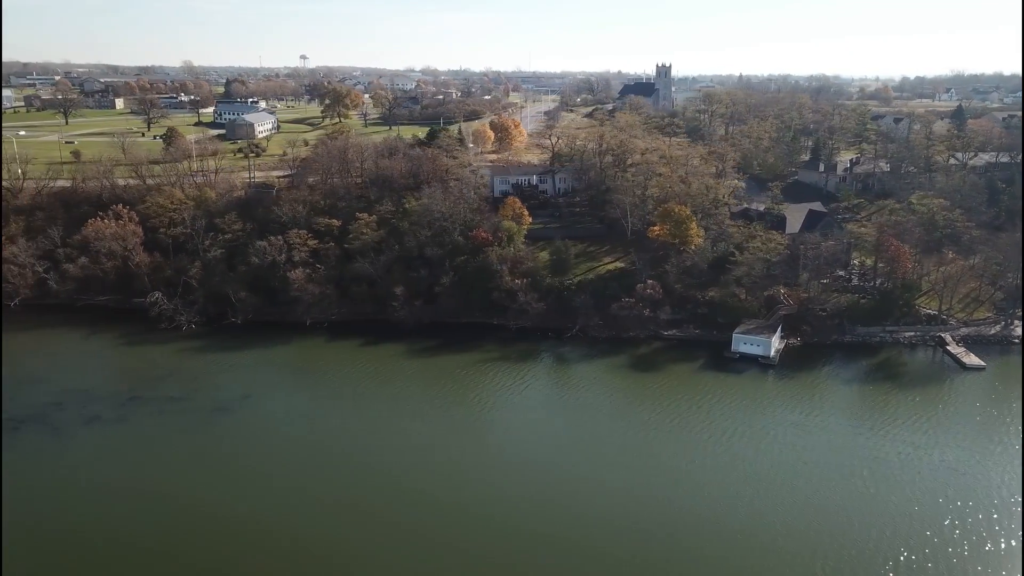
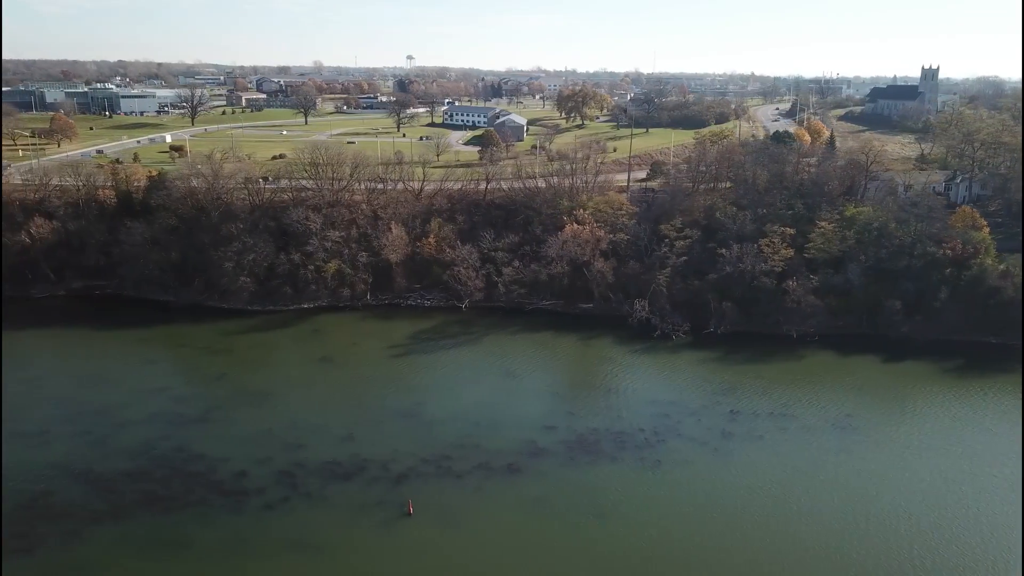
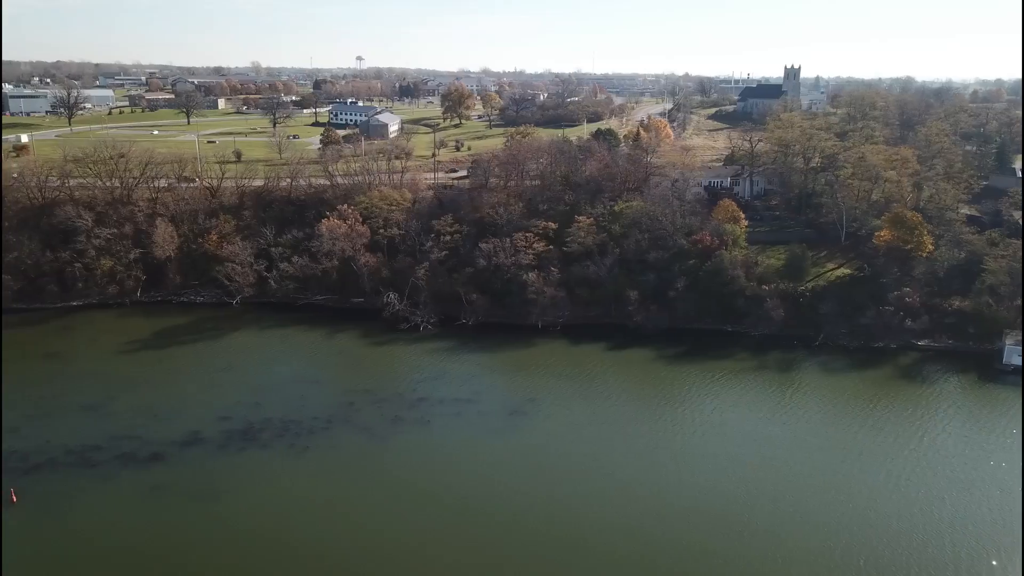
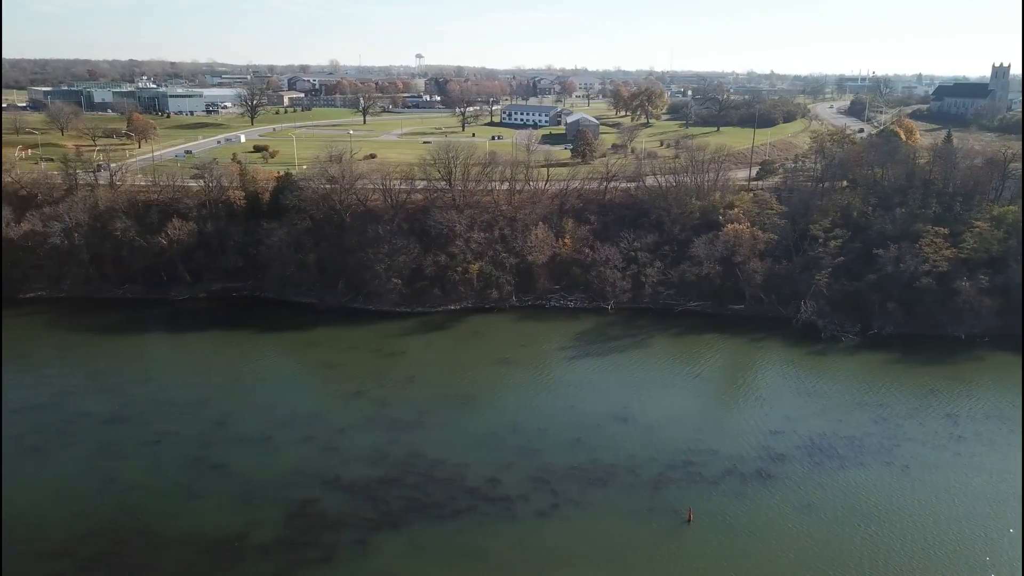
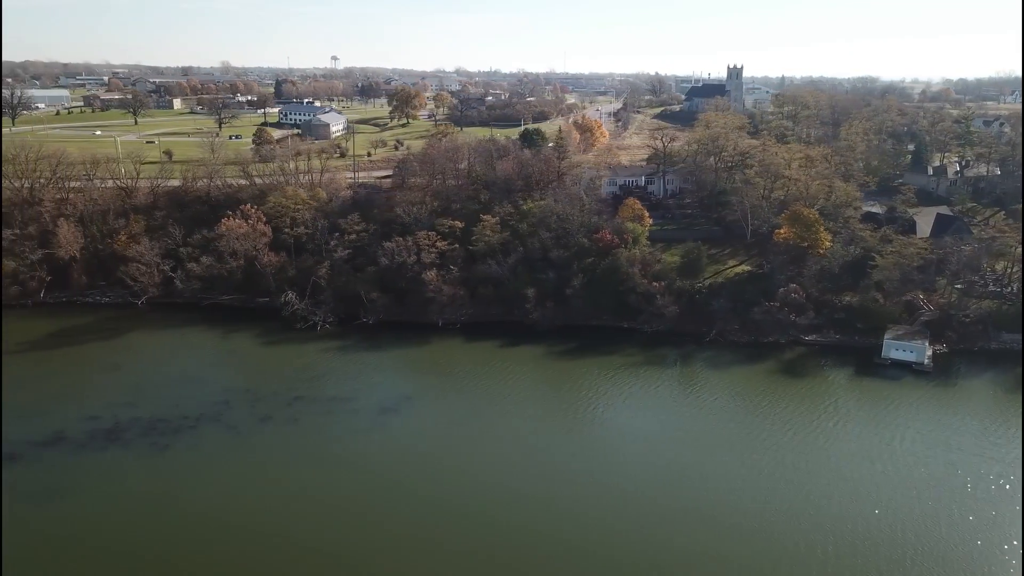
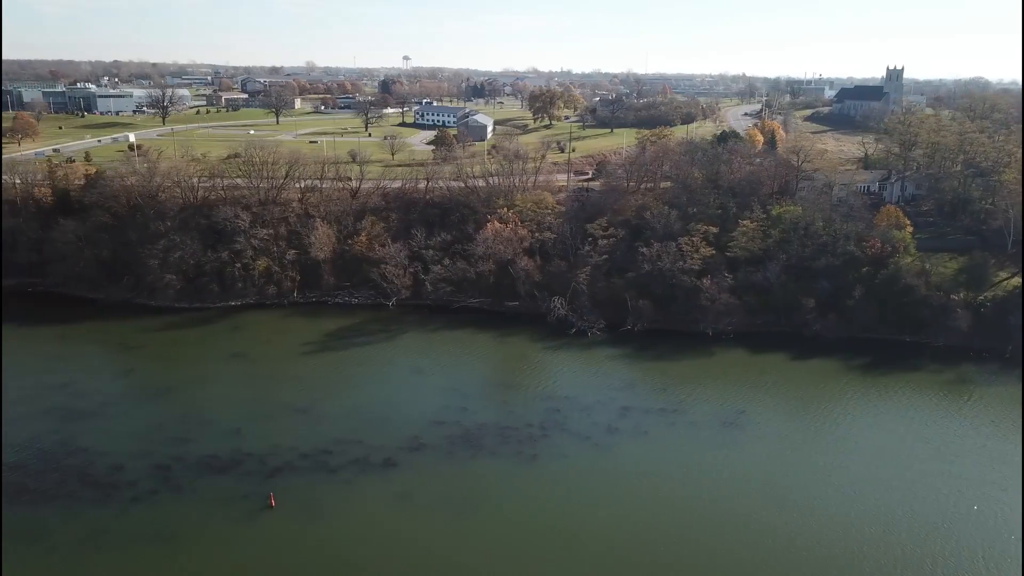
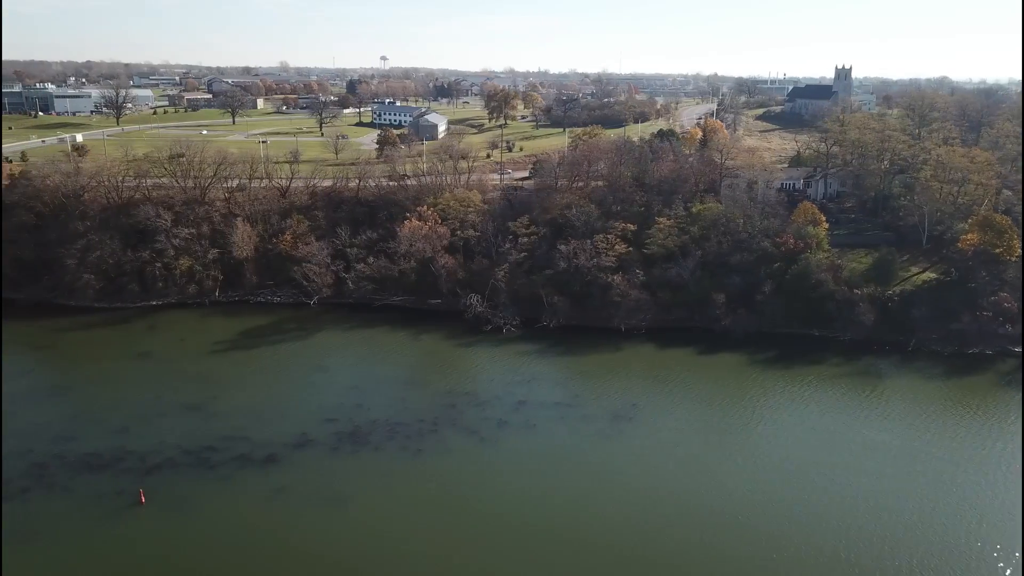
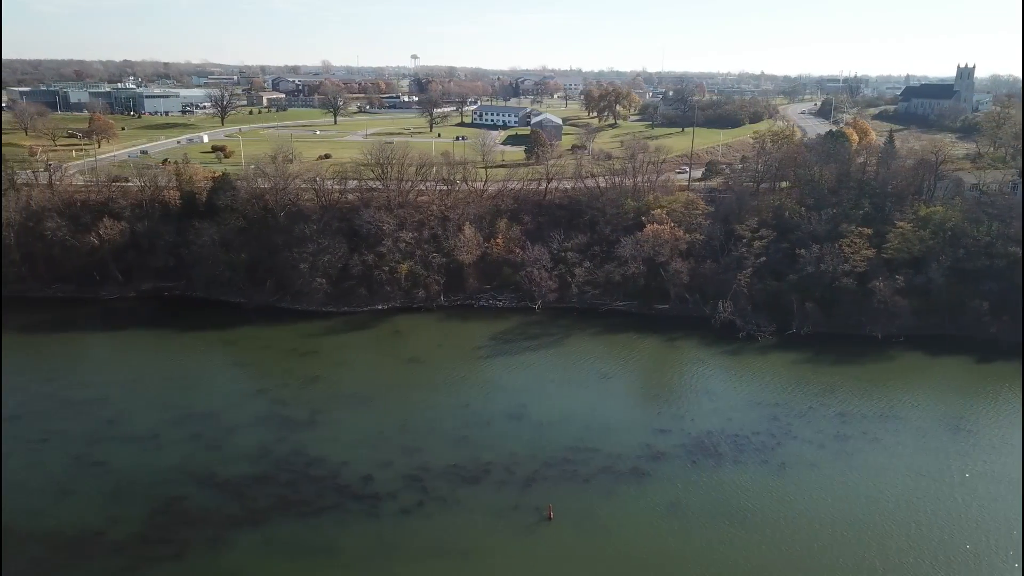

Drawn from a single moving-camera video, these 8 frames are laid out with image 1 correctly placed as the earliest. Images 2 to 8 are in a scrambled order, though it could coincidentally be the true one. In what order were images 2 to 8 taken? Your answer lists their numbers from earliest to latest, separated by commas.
5, 3, 7, 6, 2, 8, 4
